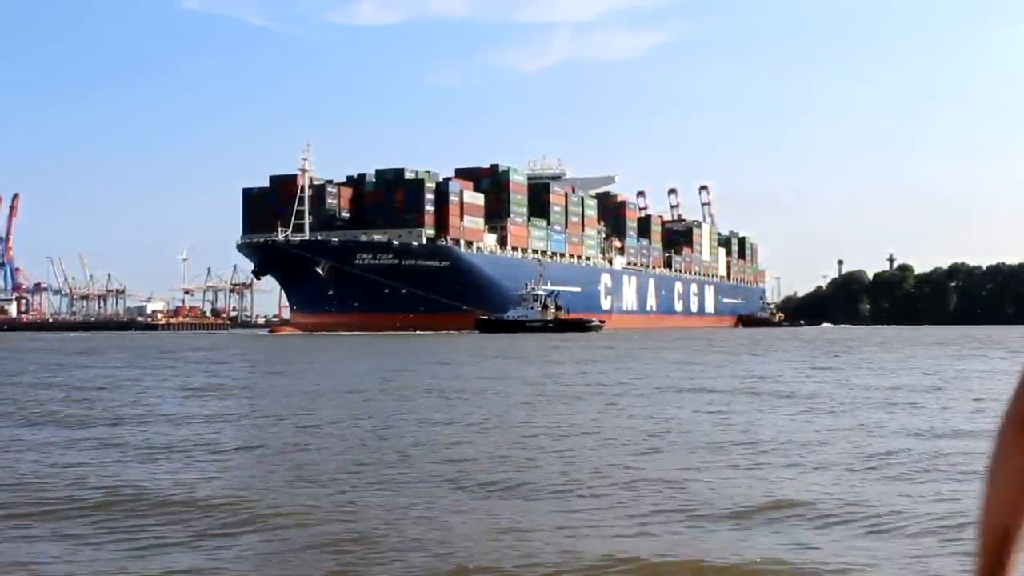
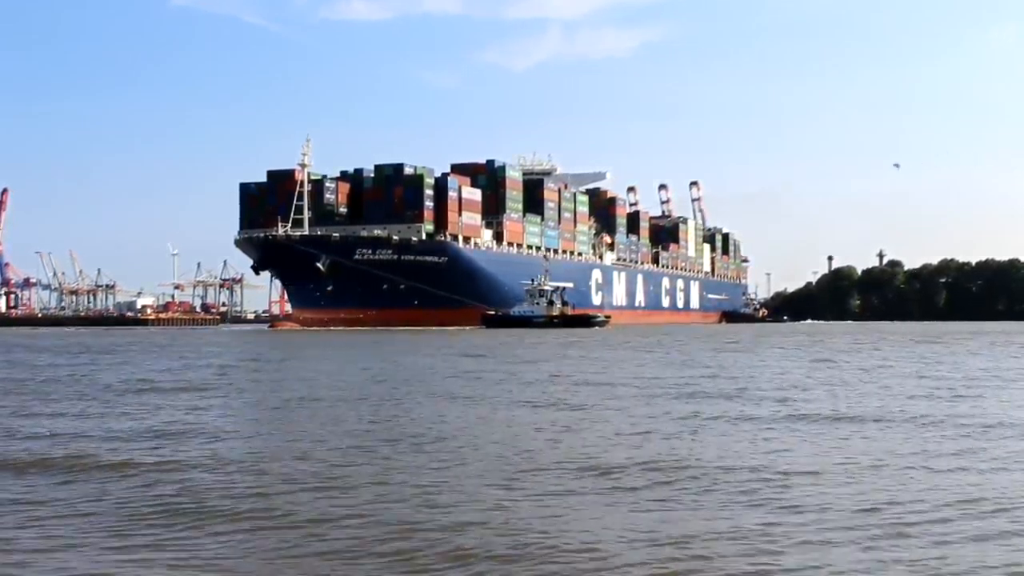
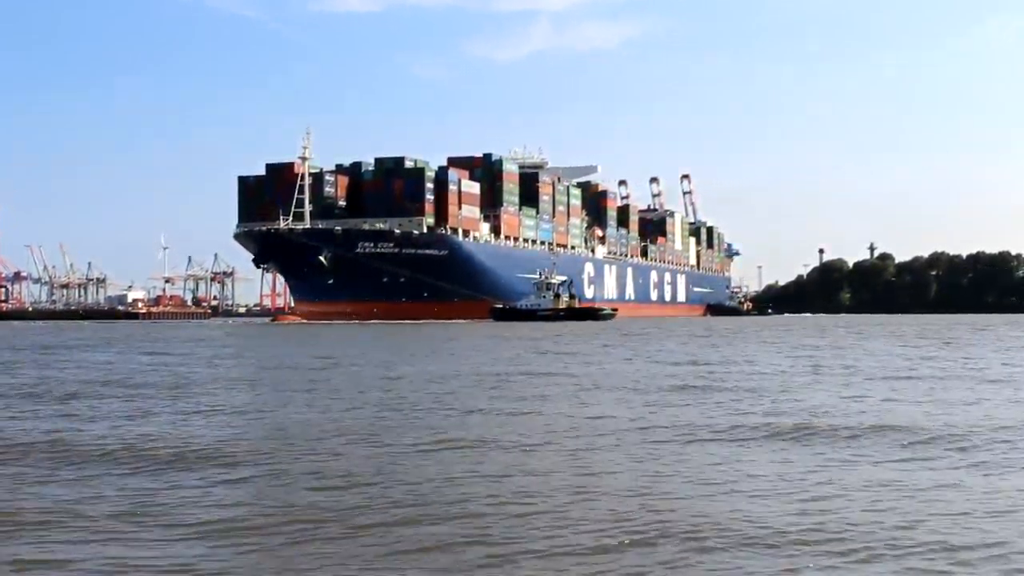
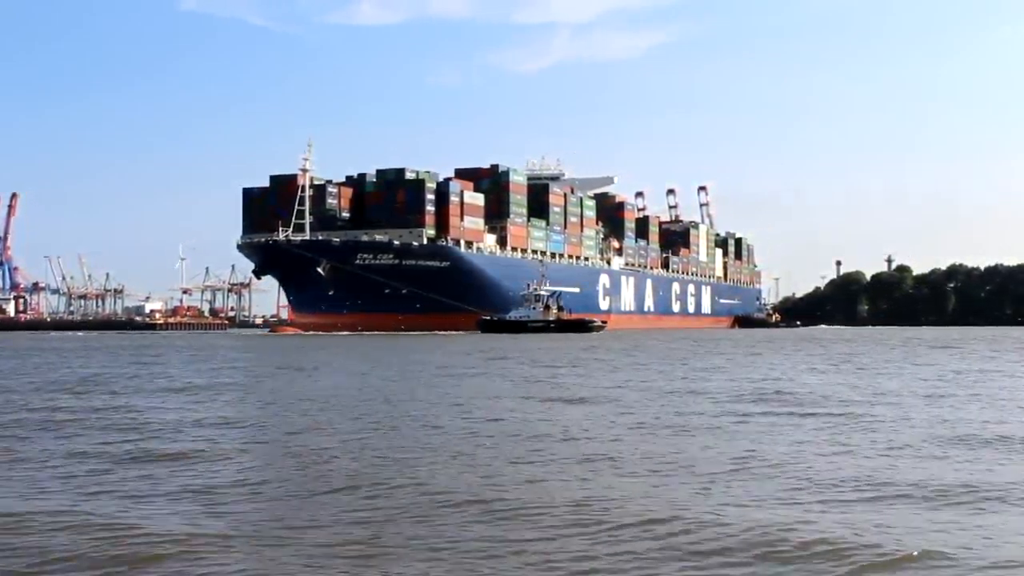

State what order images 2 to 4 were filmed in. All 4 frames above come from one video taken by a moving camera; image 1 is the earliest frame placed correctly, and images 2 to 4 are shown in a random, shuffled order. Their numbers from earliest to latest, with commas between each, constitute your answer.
4, 2, 3
